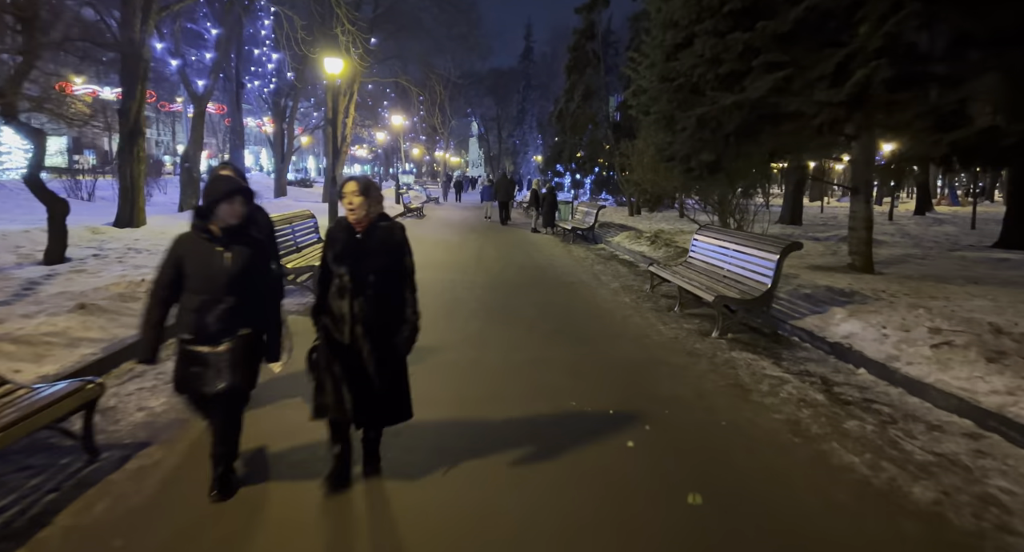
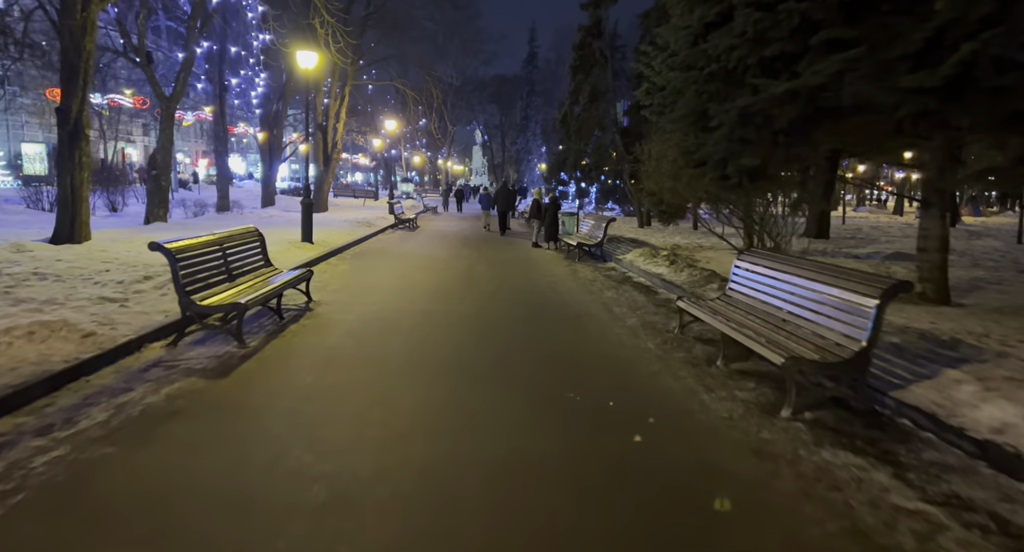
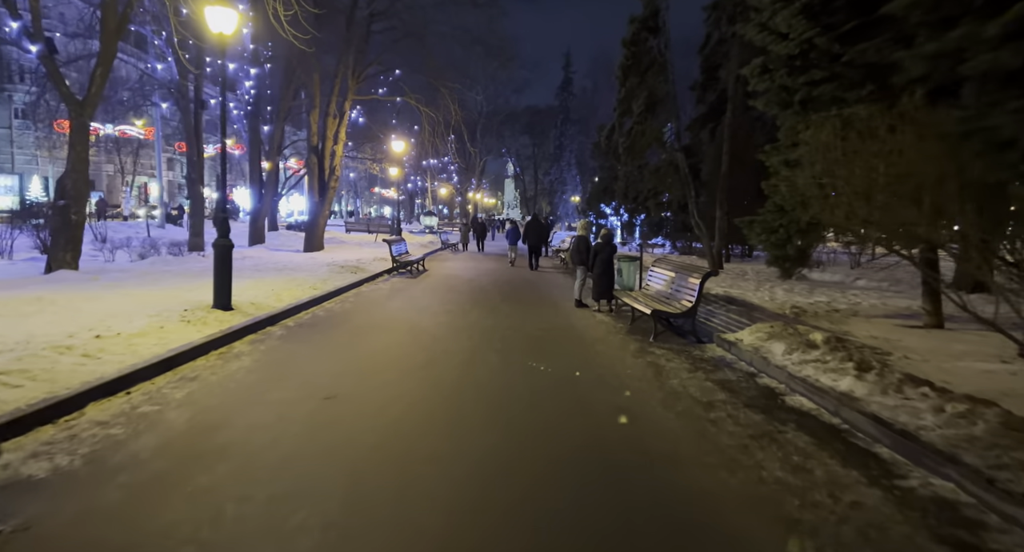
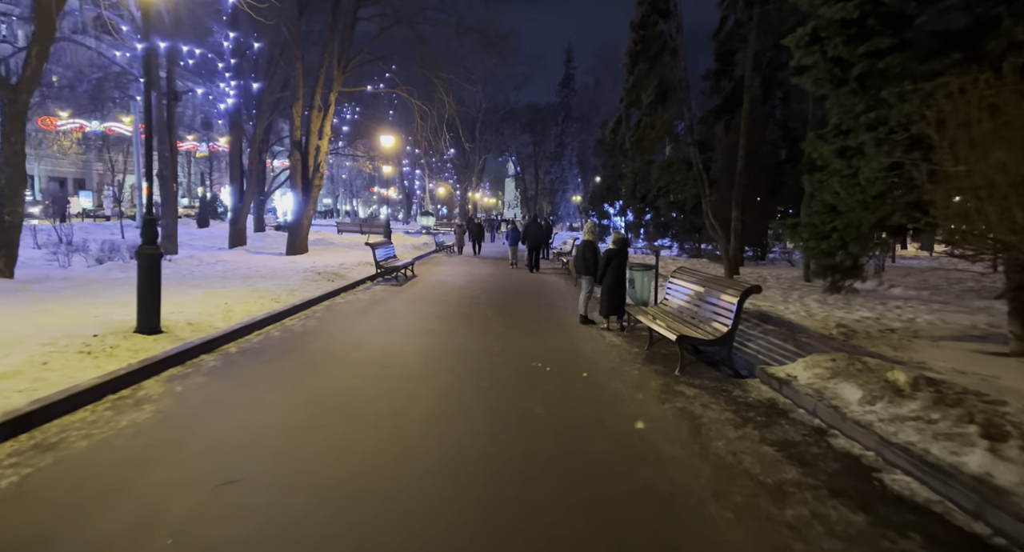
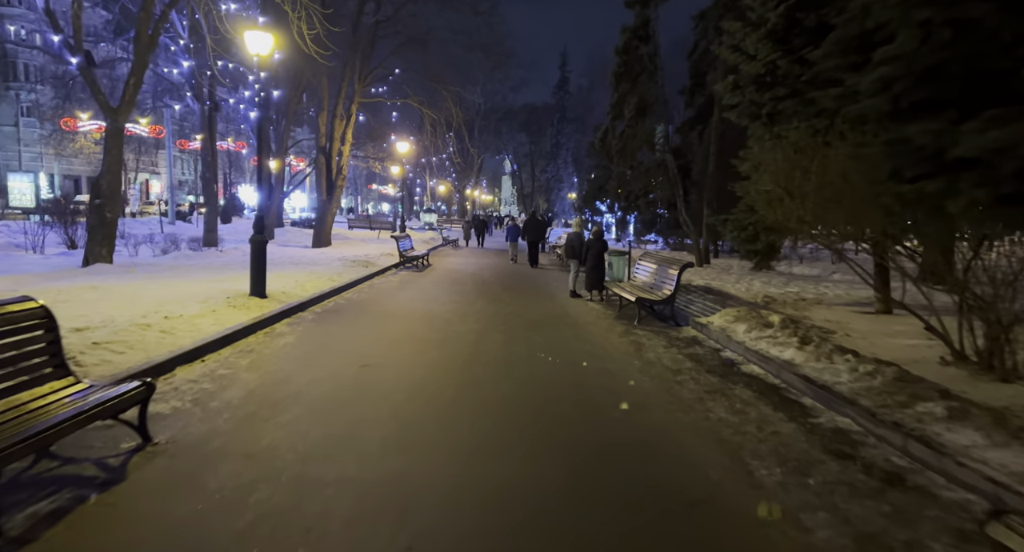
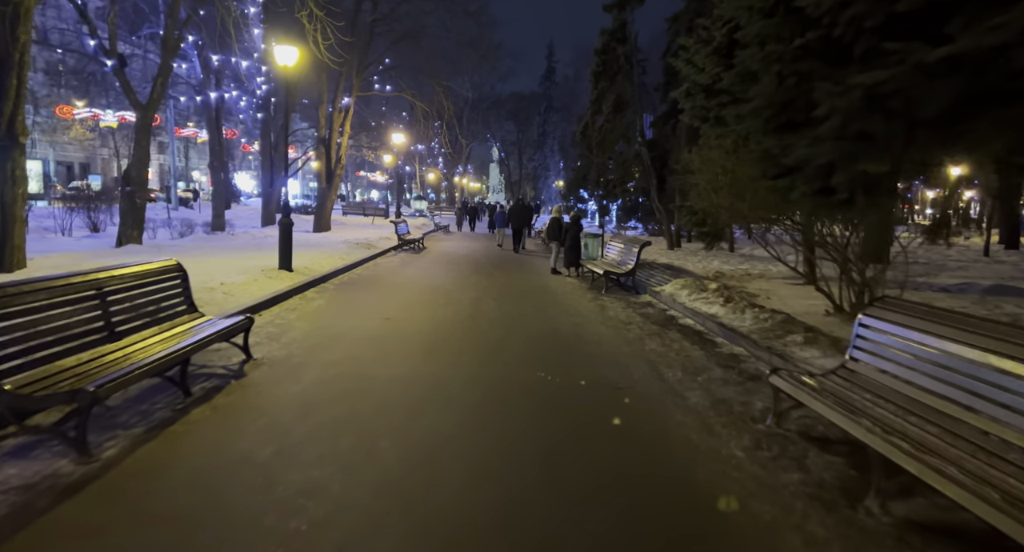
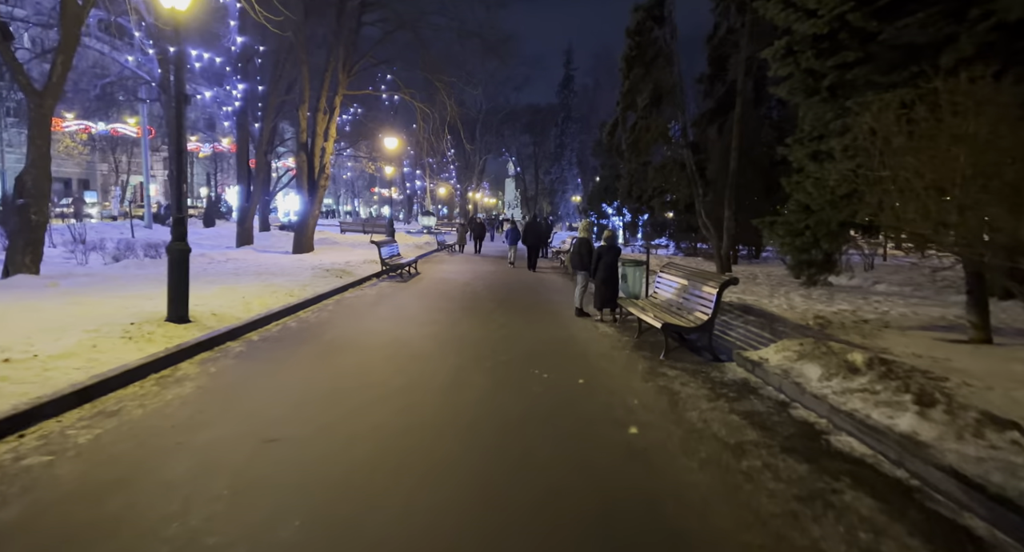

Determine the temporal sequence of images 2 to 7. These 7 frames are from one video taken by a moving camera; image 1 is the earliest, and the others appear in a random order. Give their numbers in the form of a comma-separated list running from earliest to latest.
2, 6, 5, 3, 7, 4
